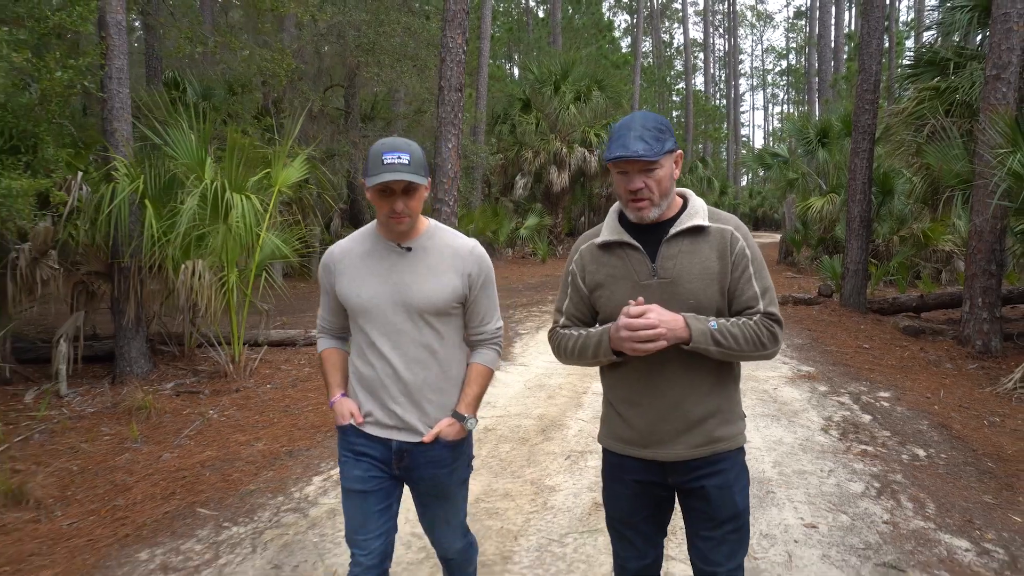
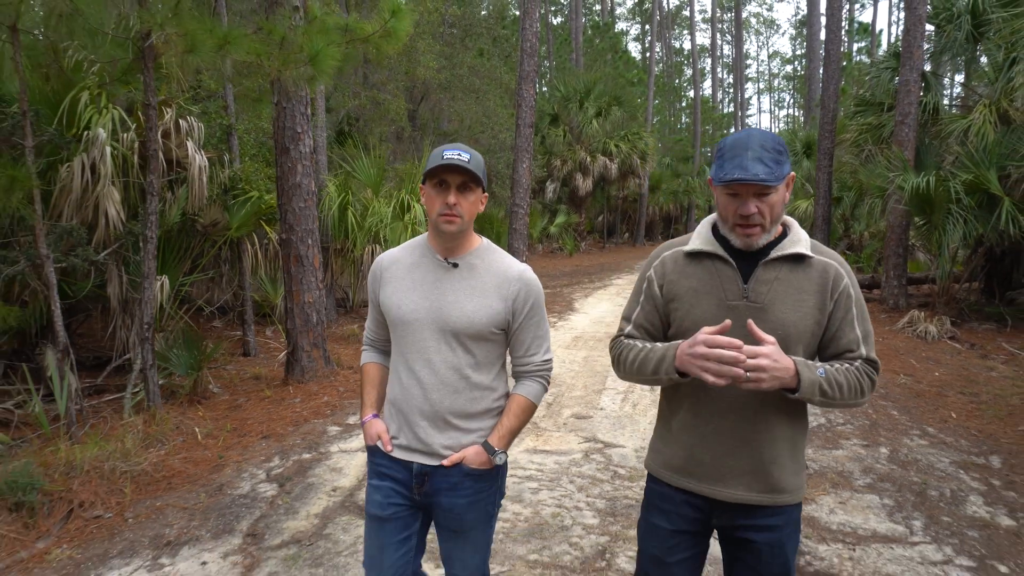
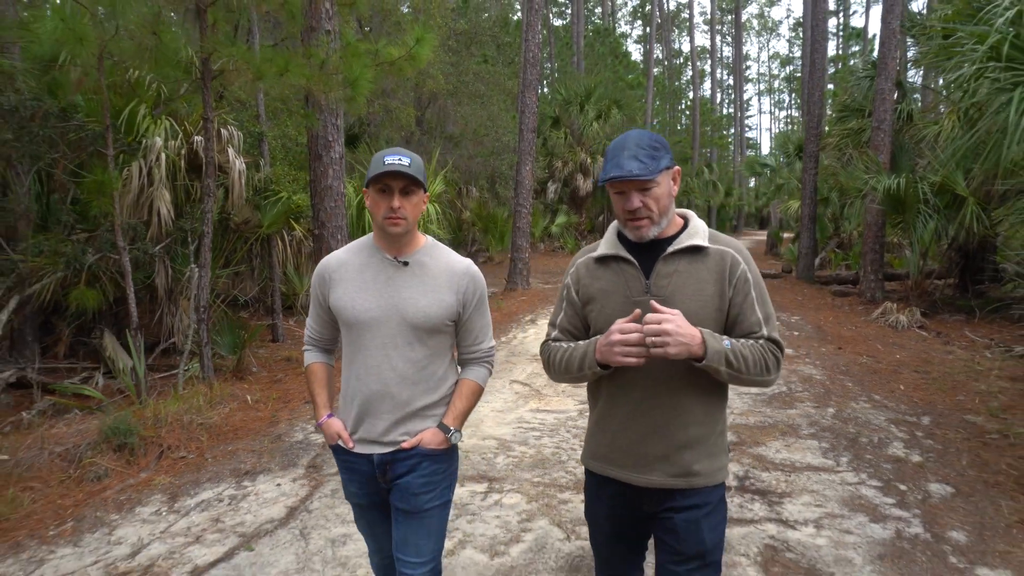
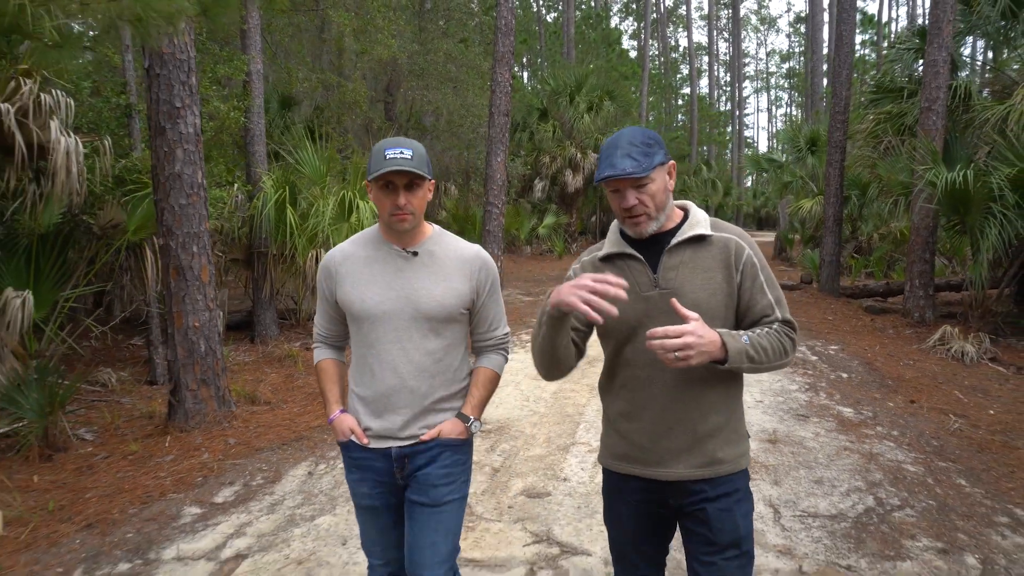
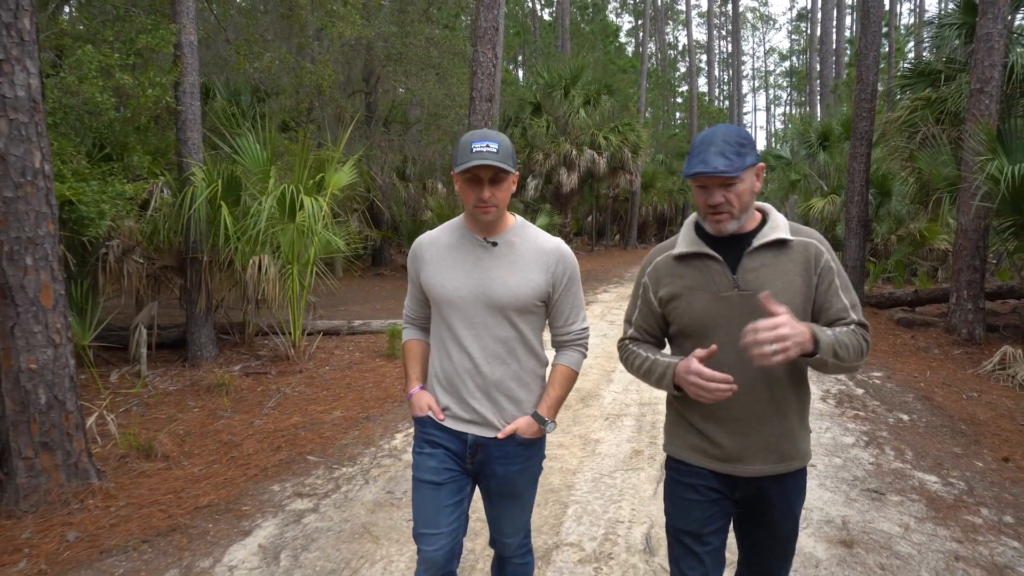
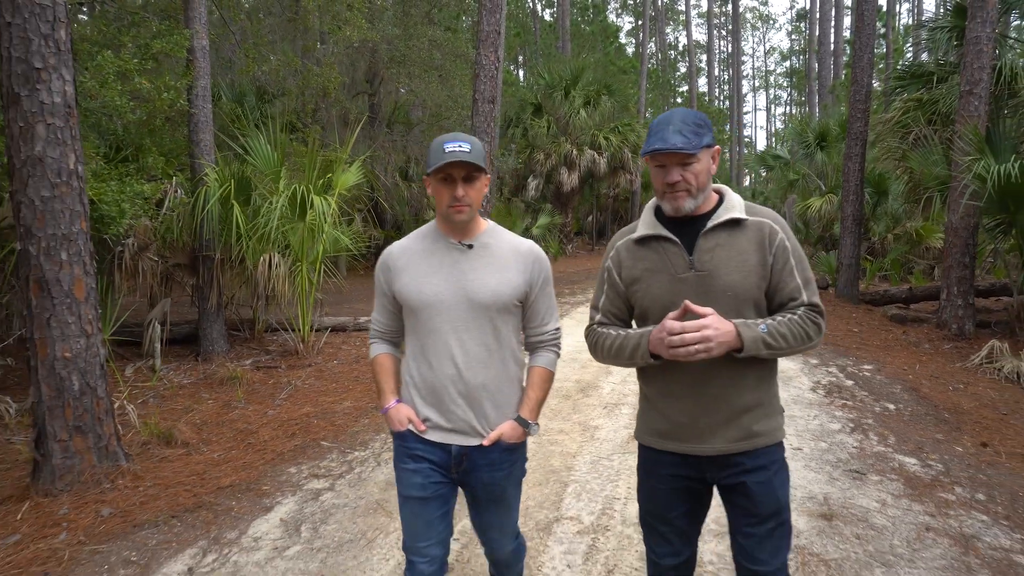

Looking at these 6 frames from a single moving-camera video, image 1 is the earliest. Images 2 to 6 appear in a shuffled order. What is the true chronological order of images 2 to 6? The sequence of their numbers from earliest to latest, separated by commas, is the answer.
5, 6, 4, 2, 3
